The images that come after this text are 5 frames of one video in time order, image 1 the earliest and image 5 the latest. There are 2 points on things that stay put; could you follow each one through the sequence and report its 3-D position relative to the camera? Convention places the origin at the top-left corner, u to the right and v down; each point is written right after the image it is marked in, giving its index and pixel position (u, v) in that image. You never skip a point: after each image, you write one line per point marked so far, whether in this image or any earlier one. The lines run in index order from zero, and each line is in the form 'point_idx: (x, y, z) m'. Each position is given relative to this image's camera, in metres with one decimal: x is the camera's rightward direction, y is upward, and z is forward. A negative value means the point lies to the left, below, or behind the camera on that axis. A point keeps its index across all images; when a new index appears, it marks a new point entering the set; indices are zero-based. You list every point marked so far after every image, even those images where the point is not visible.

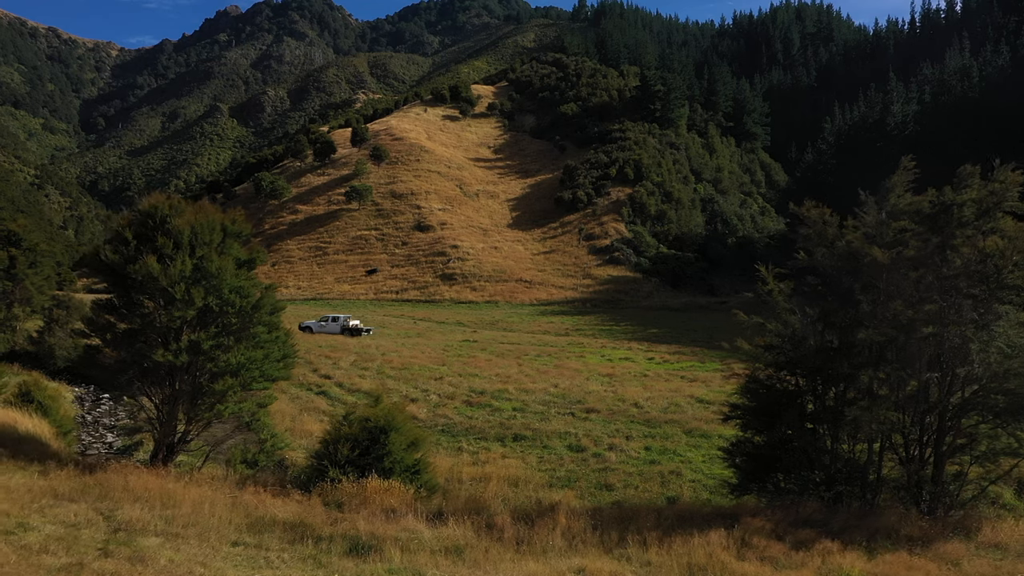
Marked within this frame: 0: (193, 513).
0: (-2.5, -1.8, +6.6) m
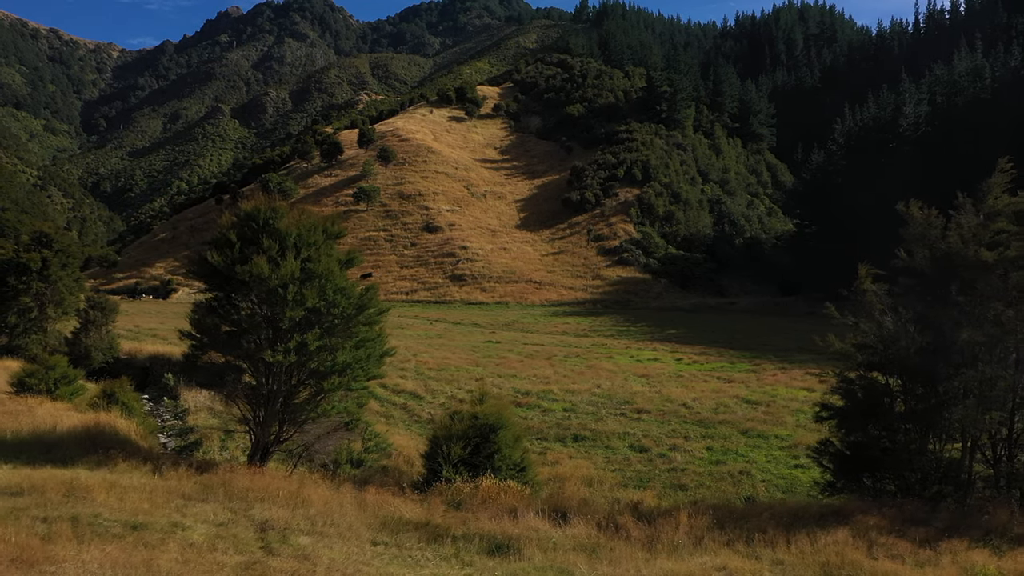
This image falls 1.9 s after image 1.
0: (-1.5, -1.8, +6.7) m
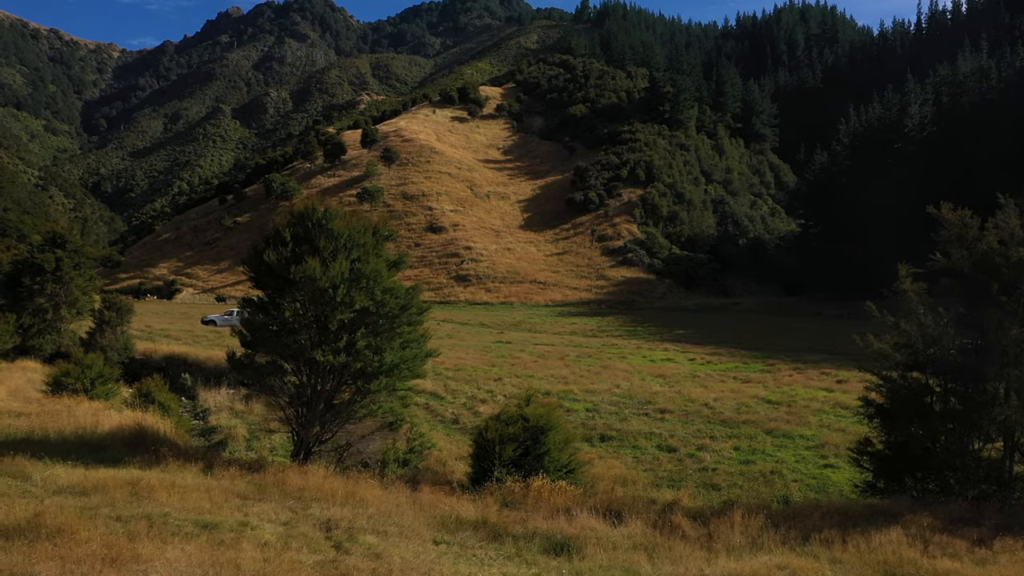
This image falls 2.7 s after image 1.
0: (-1.0, -1.8, +6.7) m
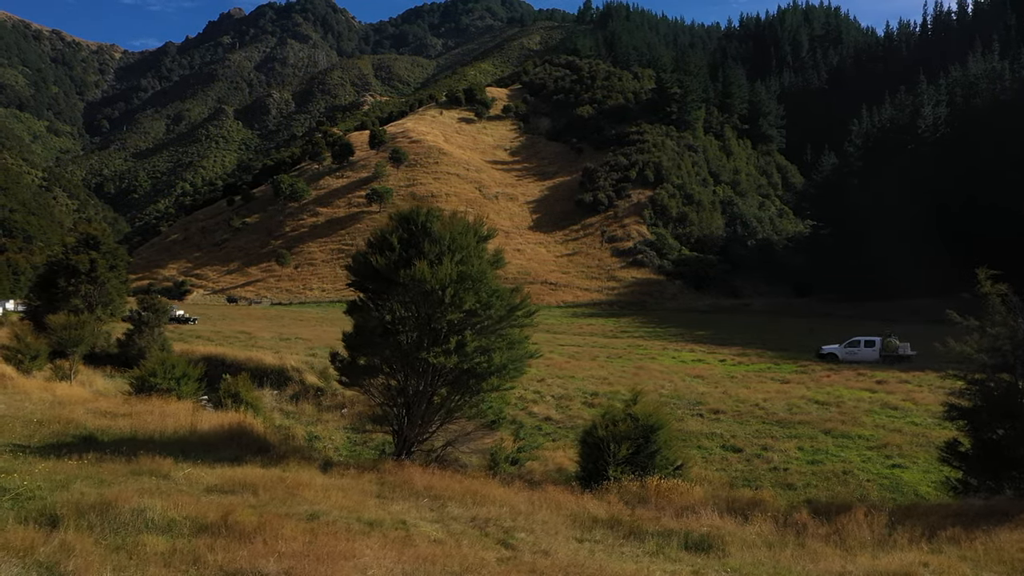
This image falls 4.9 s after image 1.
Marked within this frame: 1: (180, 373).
0: (+0.1, -1.8, +6.8) m
1: (-4.8, -1.2, +11.9) m
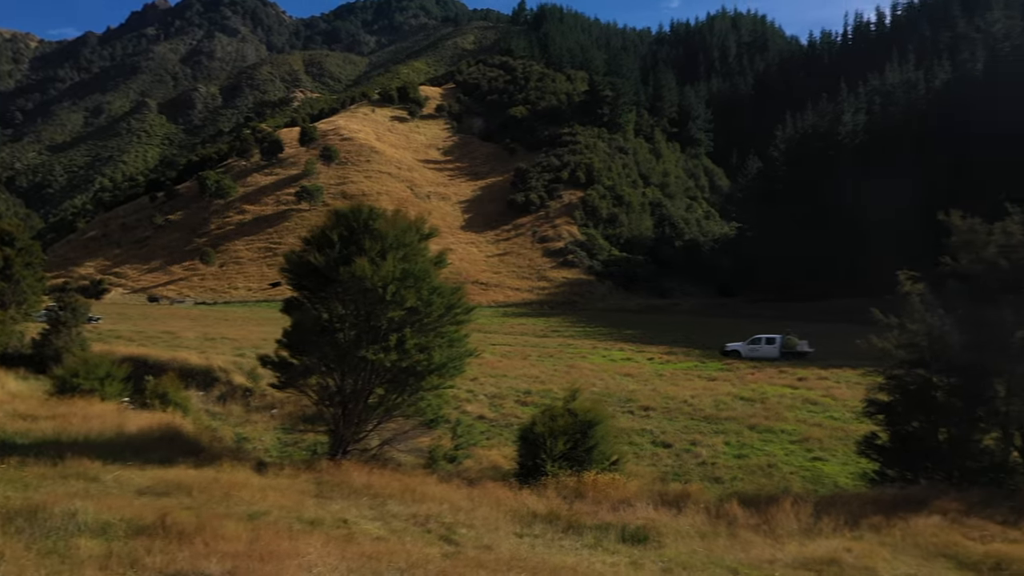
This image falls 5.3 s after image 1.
0: (-0.4, -1.8, +6.9) m
1: (-5.6, -1.2, +11.5) m
